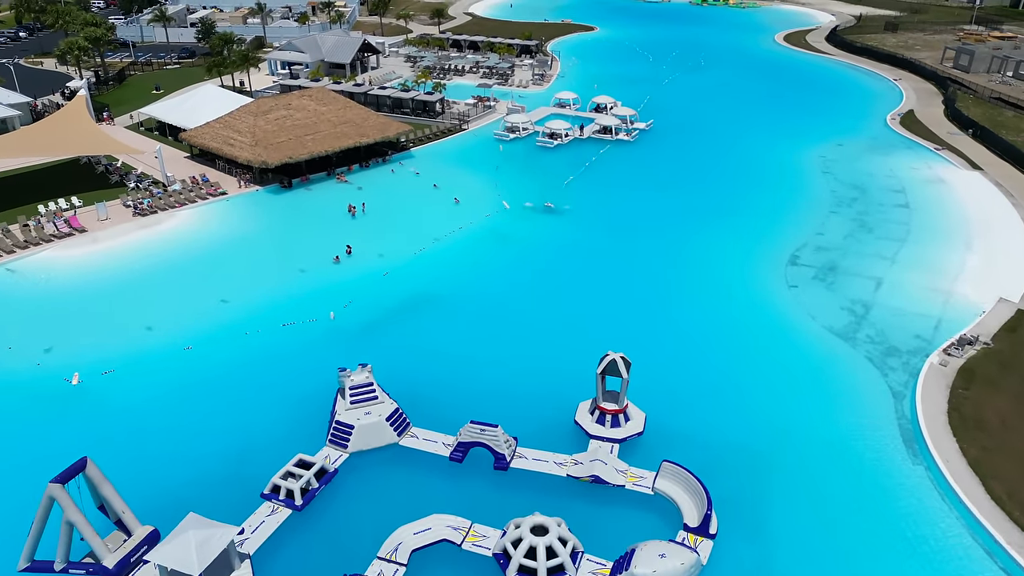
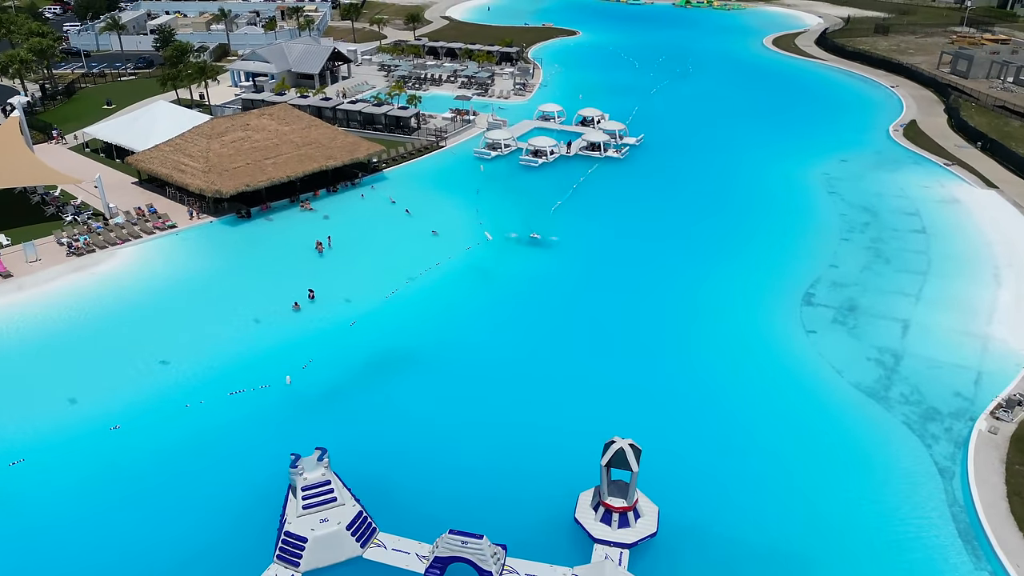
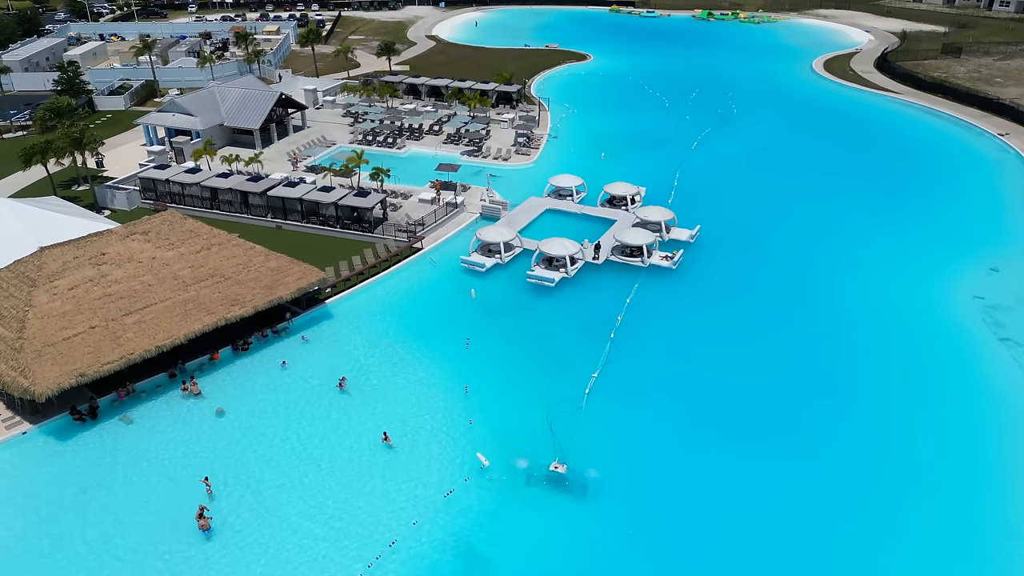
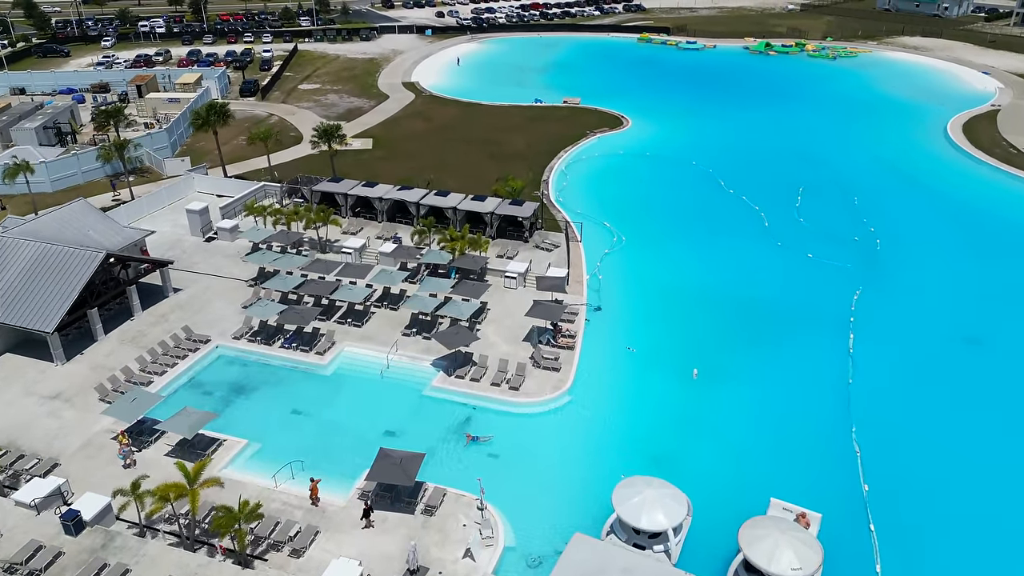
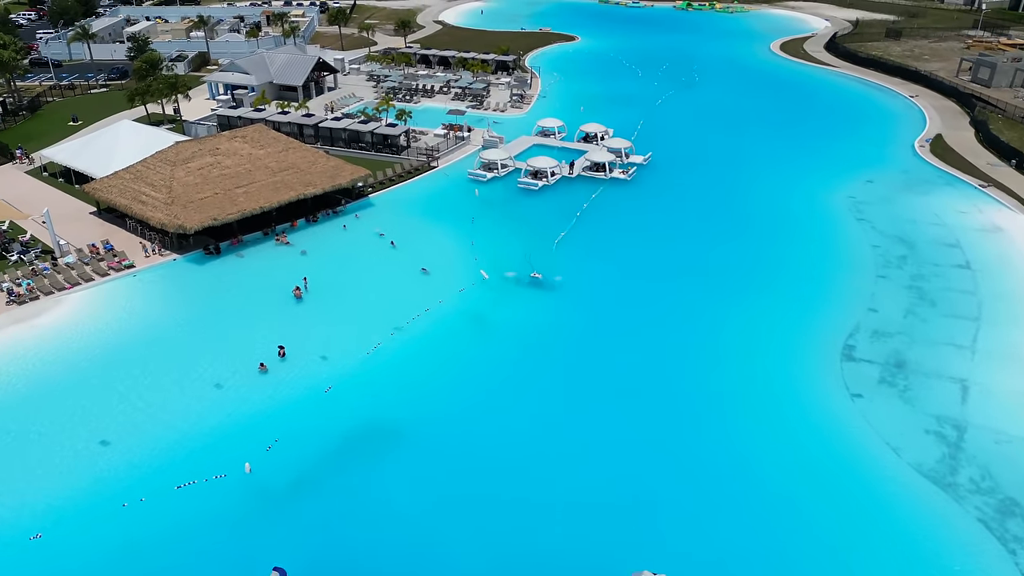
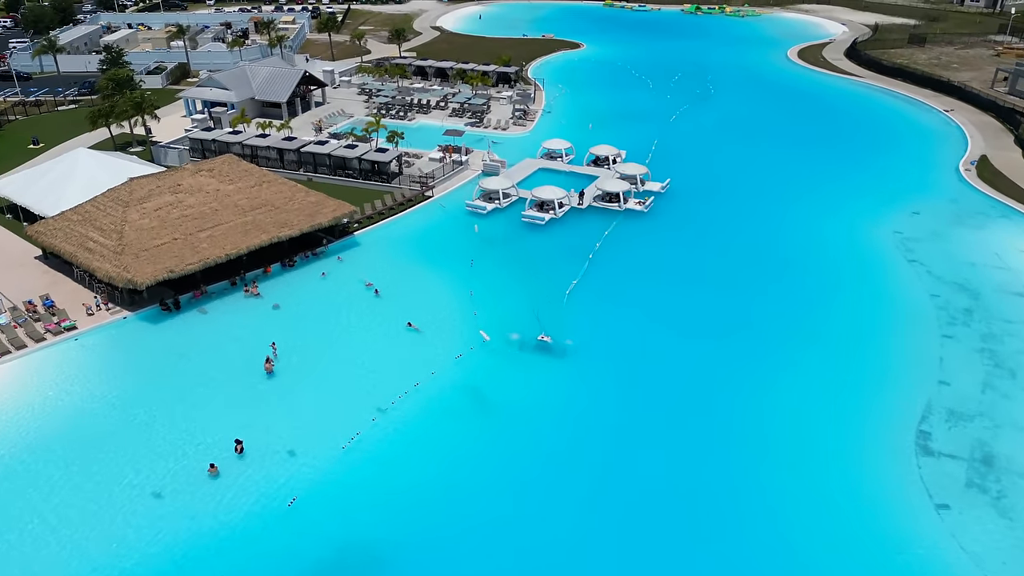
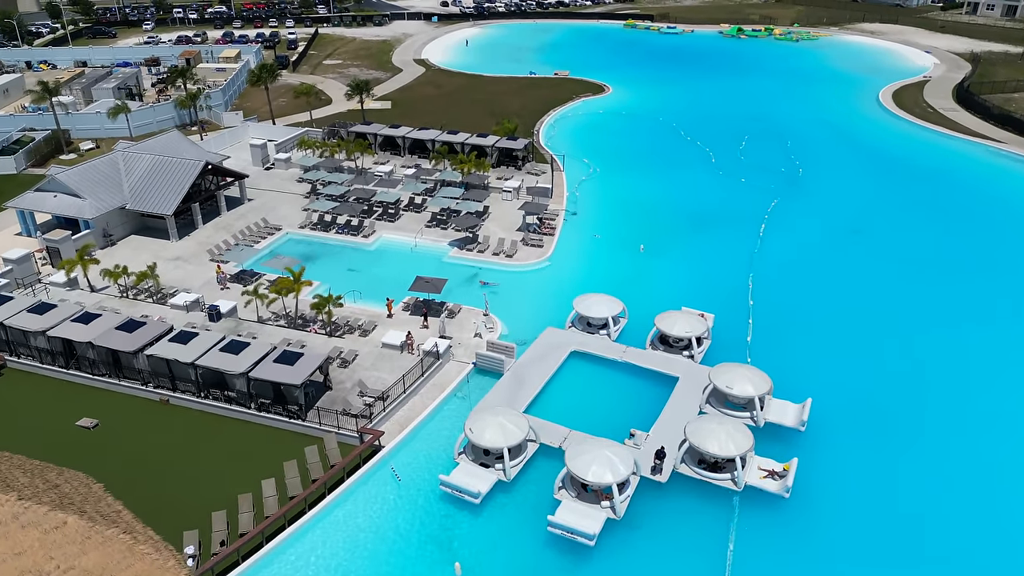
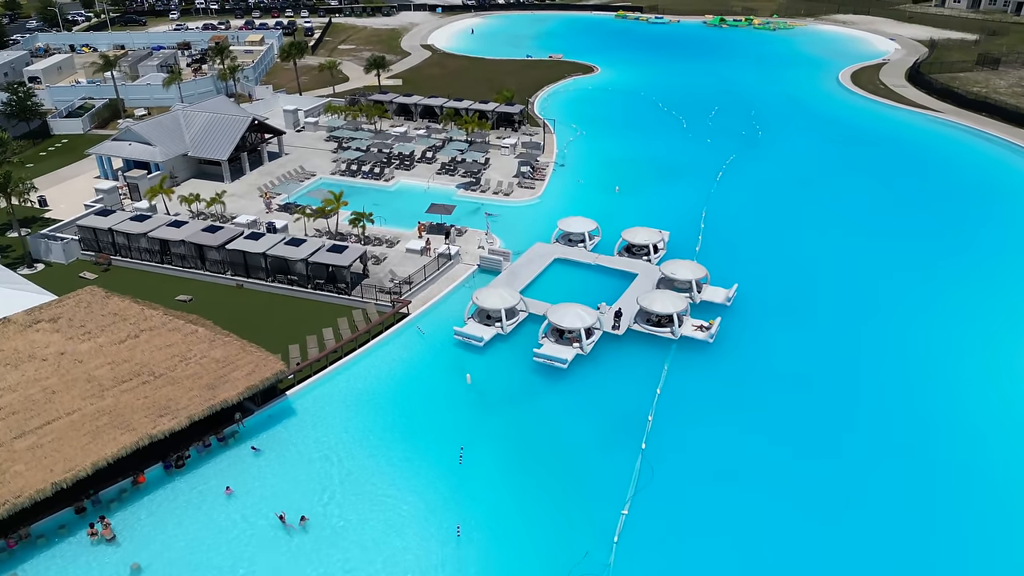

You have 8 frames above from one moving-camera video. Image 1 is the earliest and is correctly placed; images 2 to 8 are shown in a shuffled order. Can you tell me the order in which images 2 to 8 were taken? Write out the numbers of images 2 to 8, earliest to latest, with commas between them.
2, 5, 6, 3, 8, 7, 4
